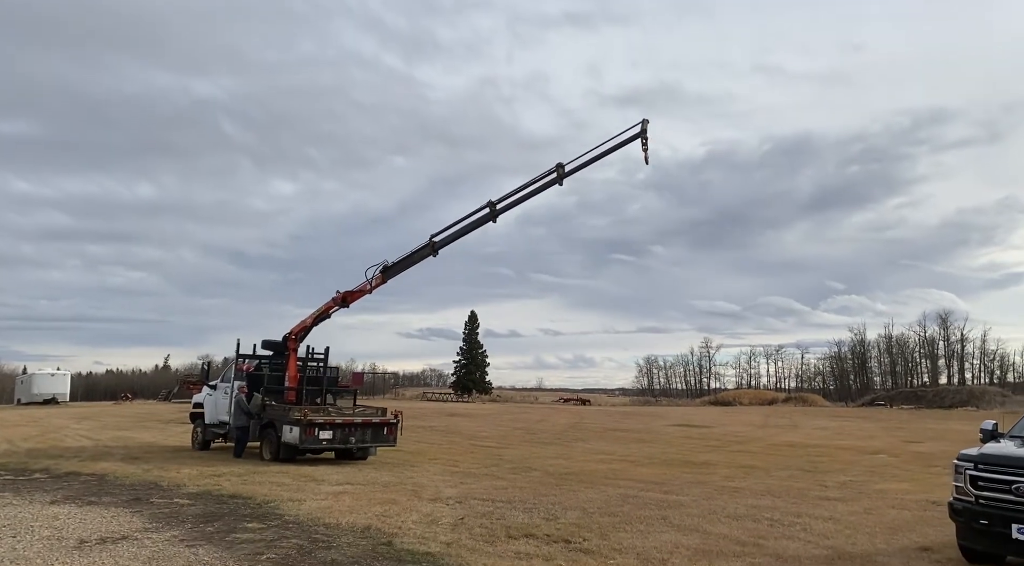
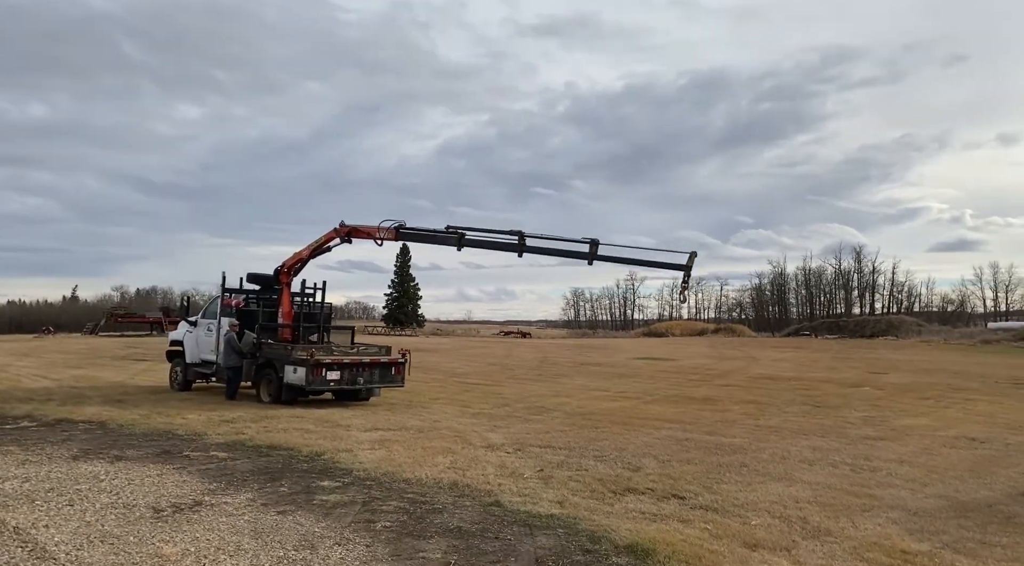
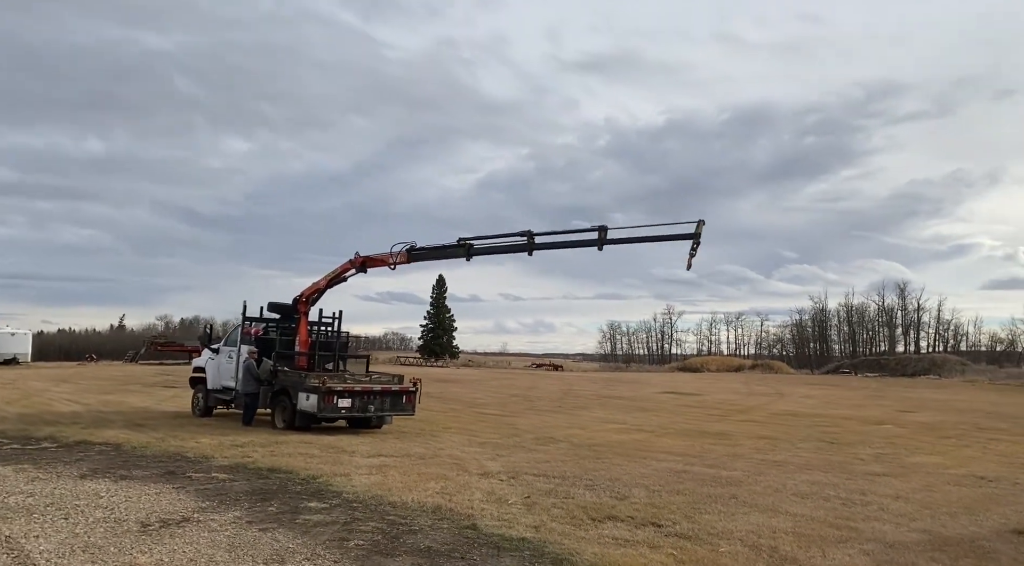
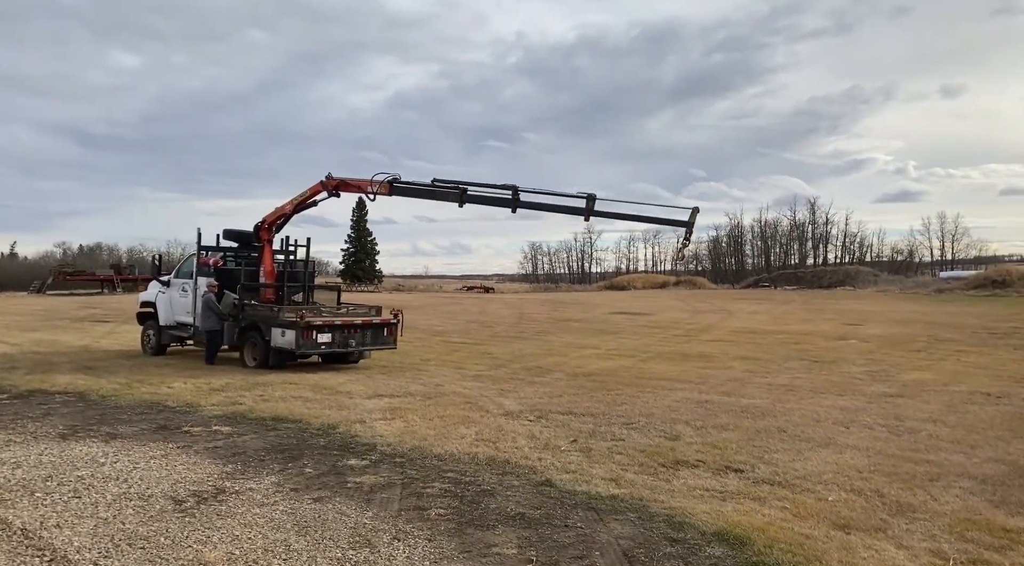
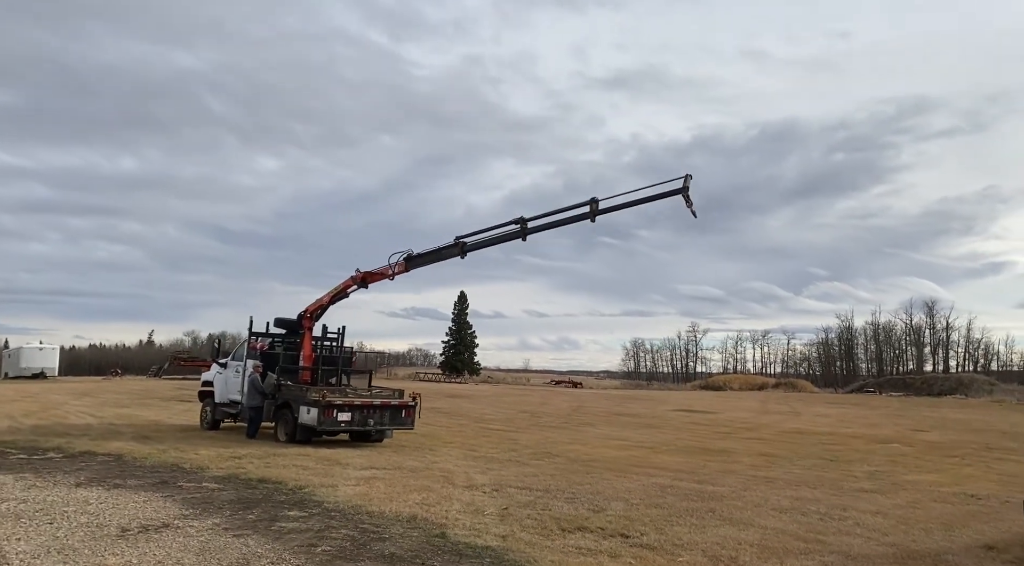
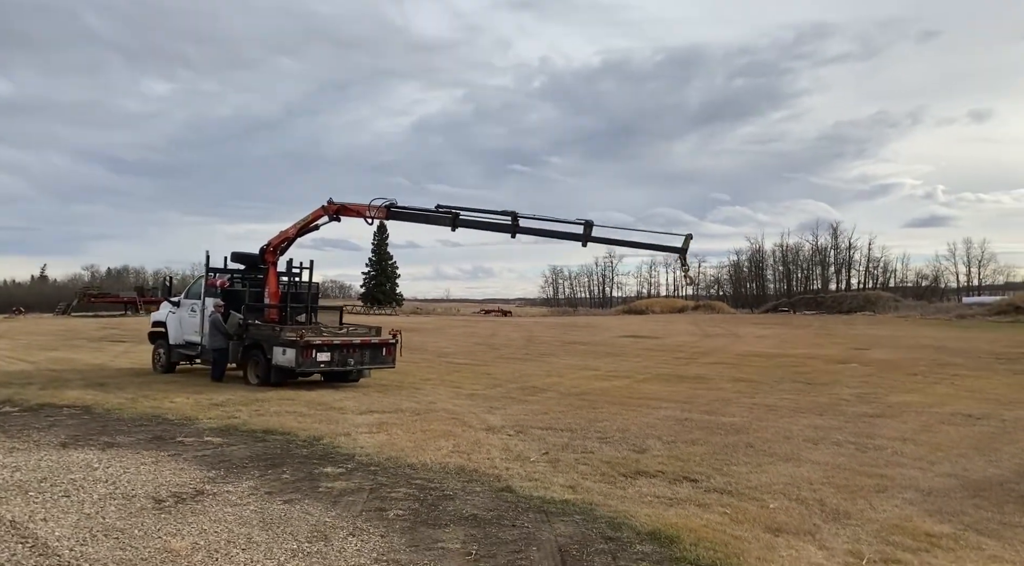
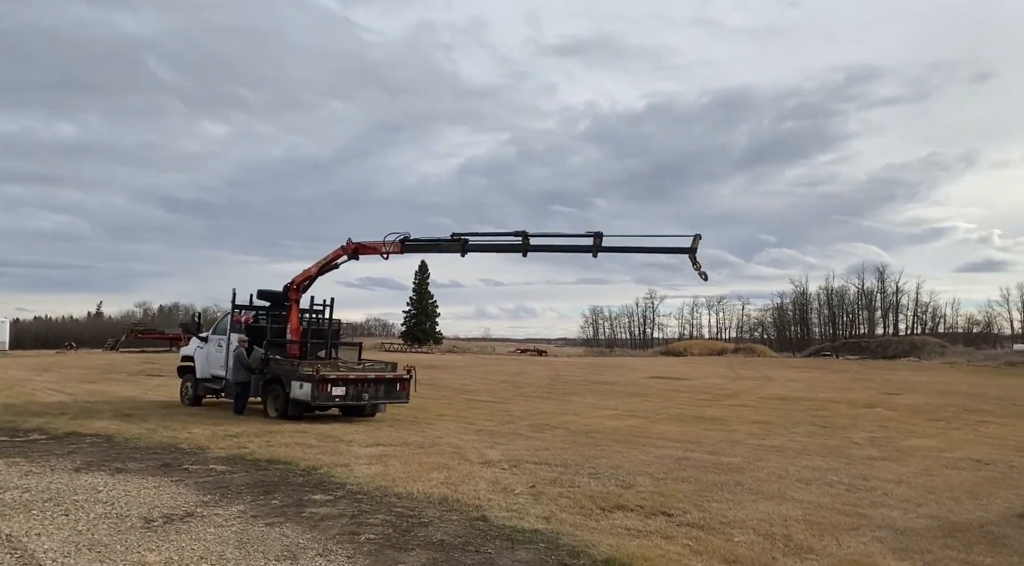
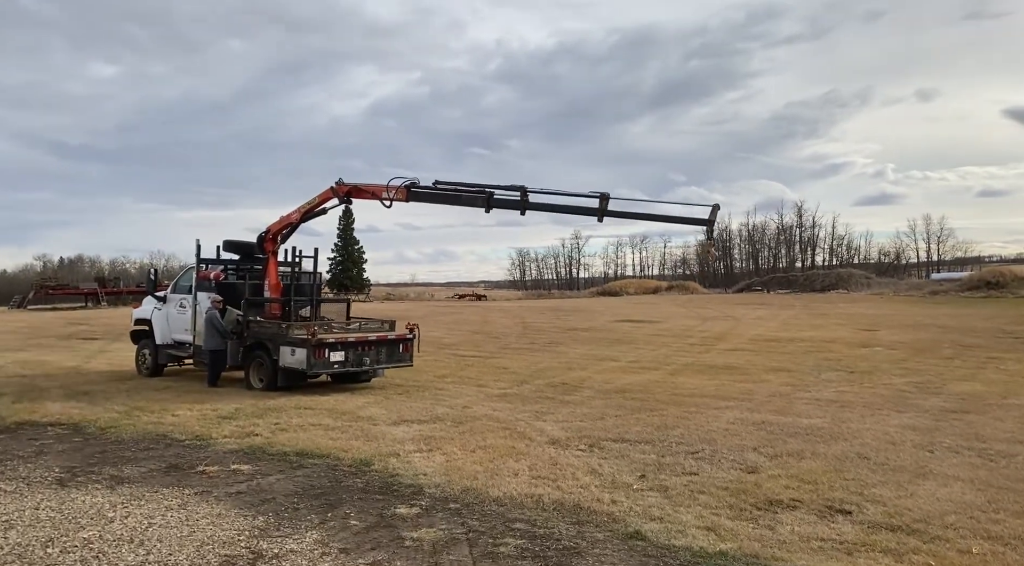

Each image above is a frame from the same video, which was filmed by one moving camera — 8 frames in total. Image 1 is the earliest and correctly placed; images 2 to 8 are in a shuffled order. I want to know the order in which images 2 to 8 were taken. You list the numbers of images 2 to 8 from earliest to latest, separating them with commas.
5, 3, 7, 2, 6, 4, 8
